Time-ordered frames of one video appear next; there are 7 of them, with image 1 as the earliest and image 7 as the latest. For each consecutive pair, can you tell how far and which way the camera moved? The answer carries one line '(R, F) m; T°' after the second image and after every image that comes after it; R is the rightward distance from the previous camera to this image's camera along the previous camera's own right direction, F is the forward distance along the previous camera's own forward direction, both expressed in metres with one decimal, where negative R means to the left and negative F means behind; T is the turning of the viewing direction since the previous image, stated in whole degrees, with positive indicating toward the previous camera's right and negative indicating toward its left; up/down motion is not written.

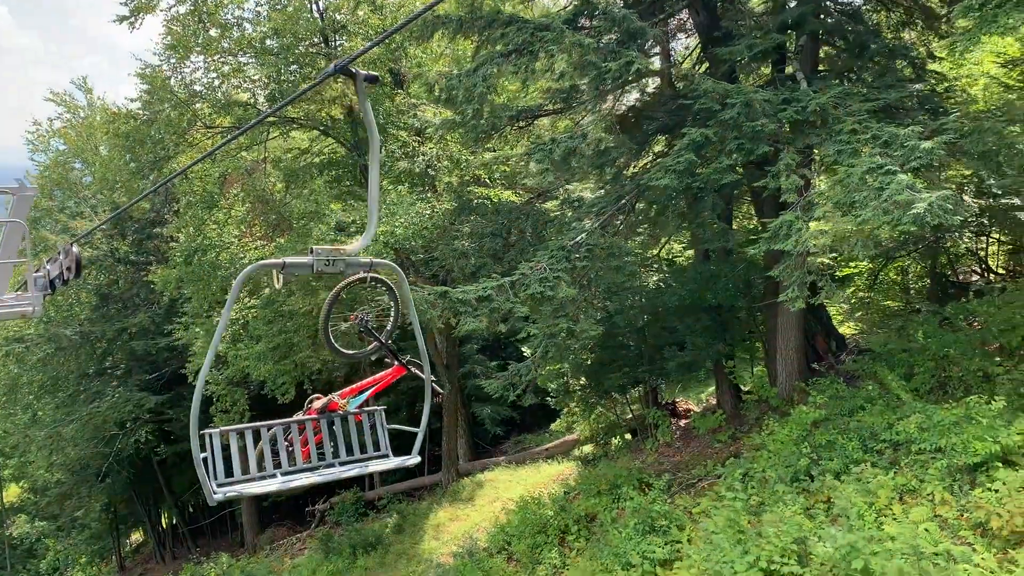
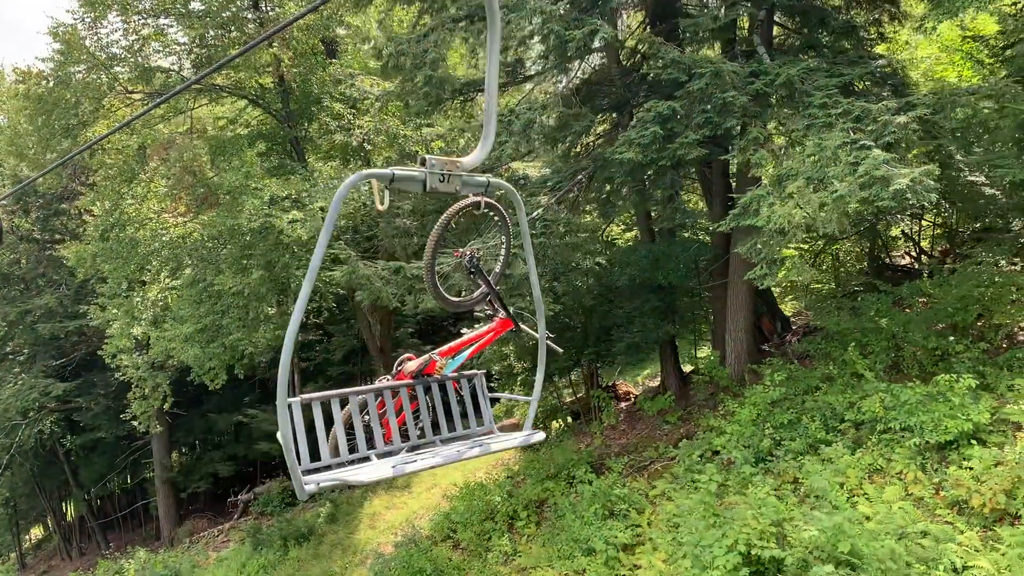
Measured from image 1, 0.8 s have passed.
(-0.4, +0.4) m; +6°
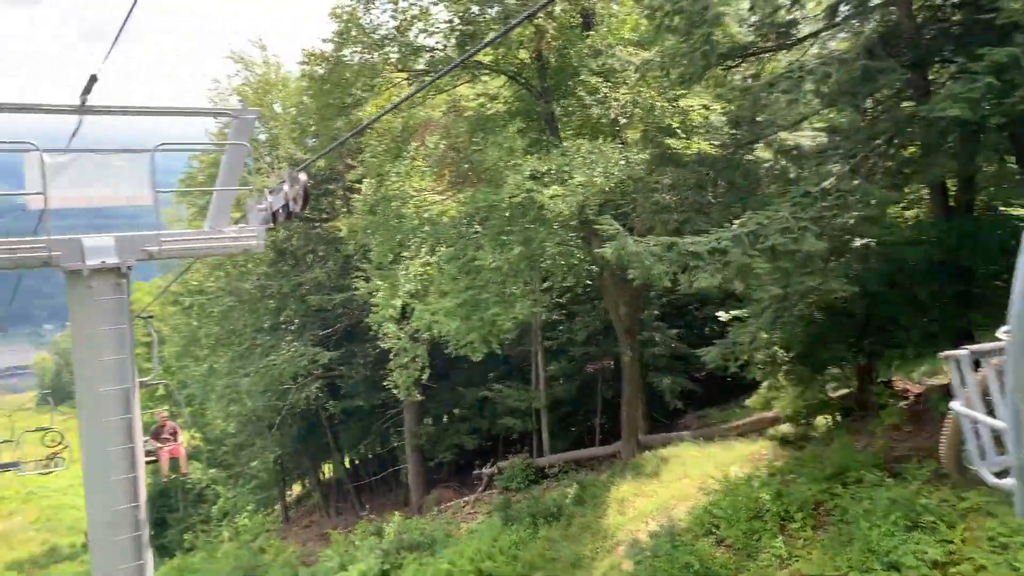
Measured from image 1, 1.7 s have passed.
(-0.5, +0.4) m; -15°
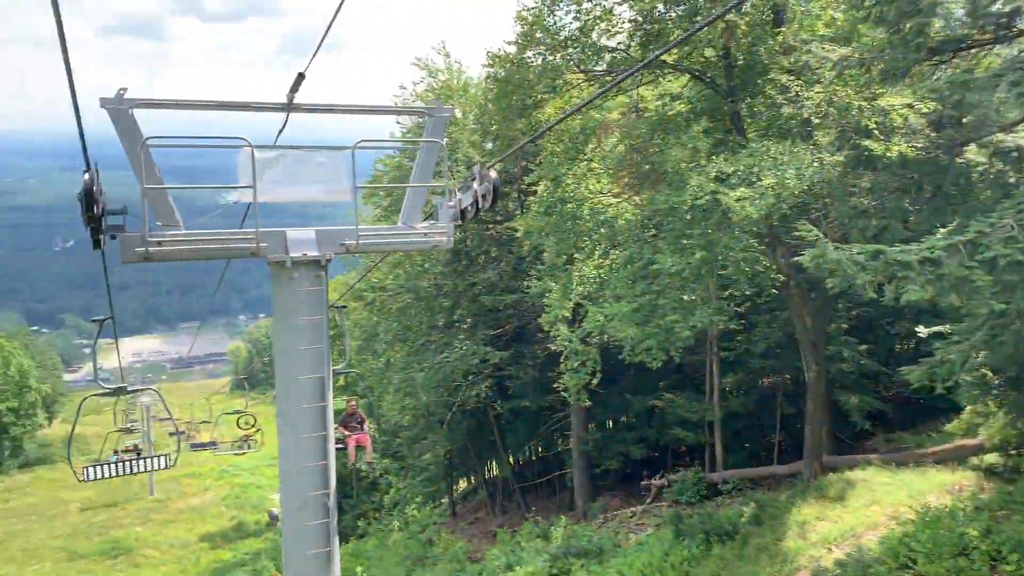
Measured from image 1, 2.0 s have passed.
(-0.1, +0.1) m; -11°
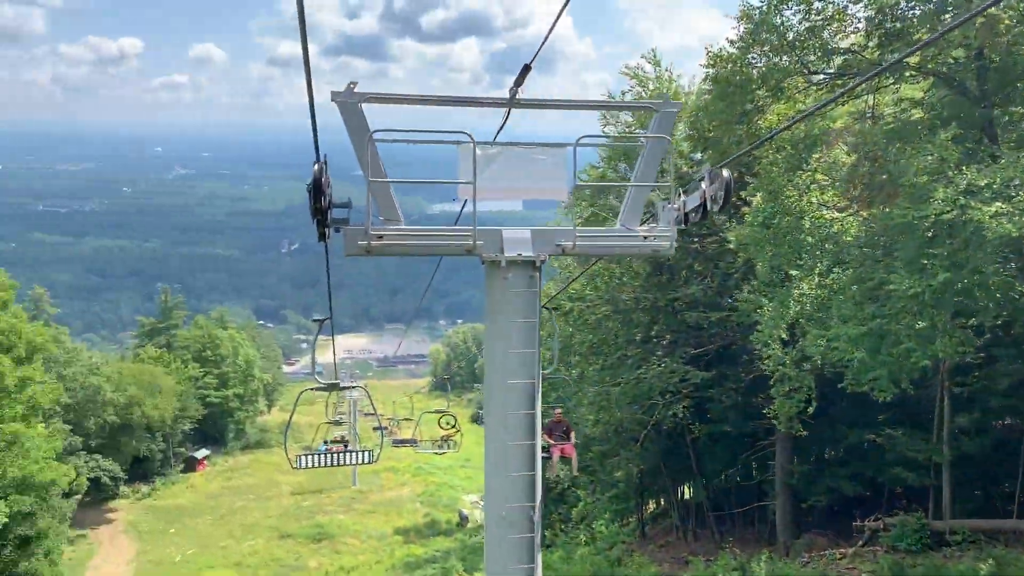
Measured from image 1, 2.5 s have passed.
(-0.2, +0.3) m; -13°
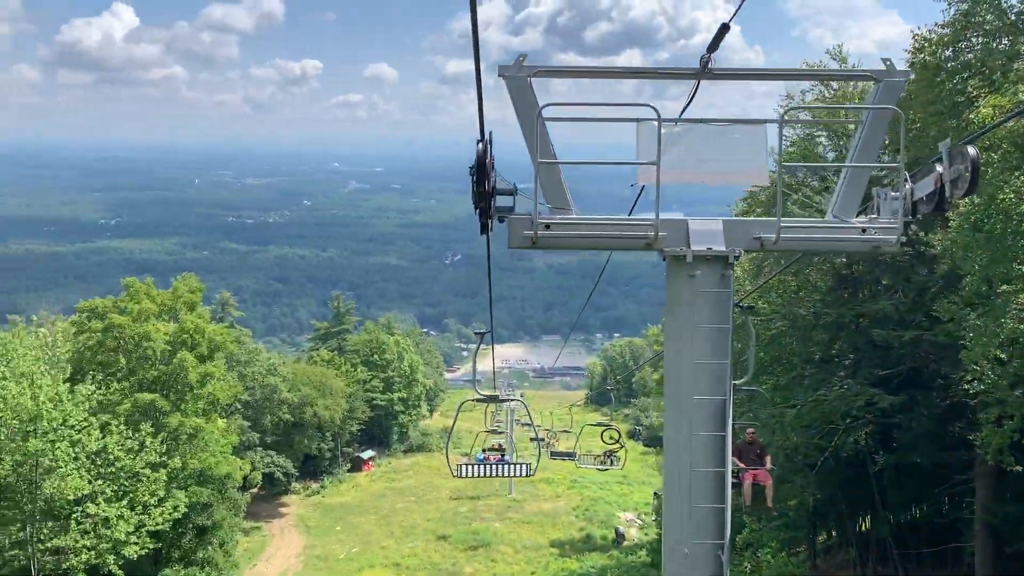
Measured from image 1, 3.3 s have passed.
(-0.1, +0.5) m; -10°
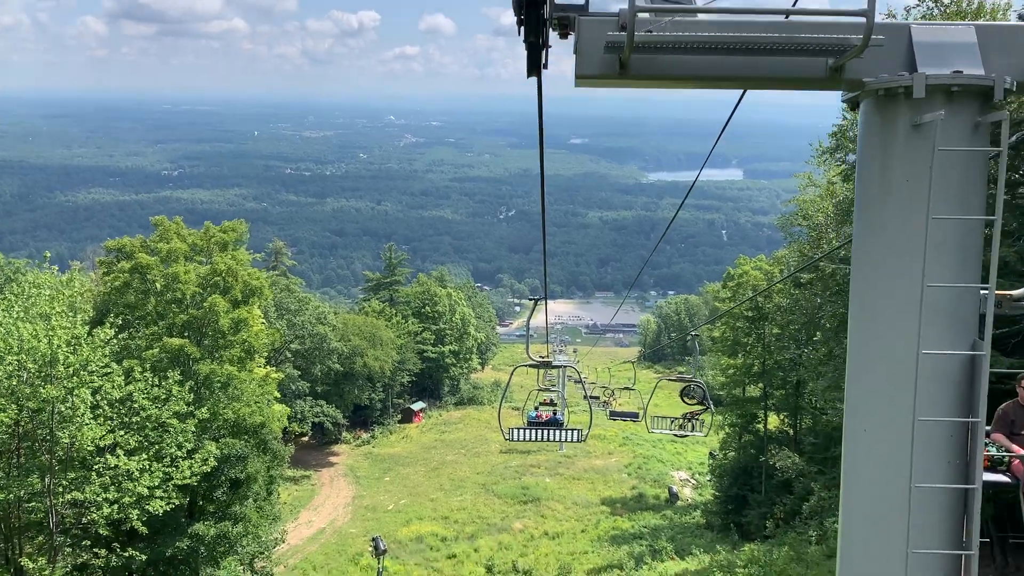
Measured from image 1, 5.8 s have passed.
(0.0, +1.6) m; -4°
